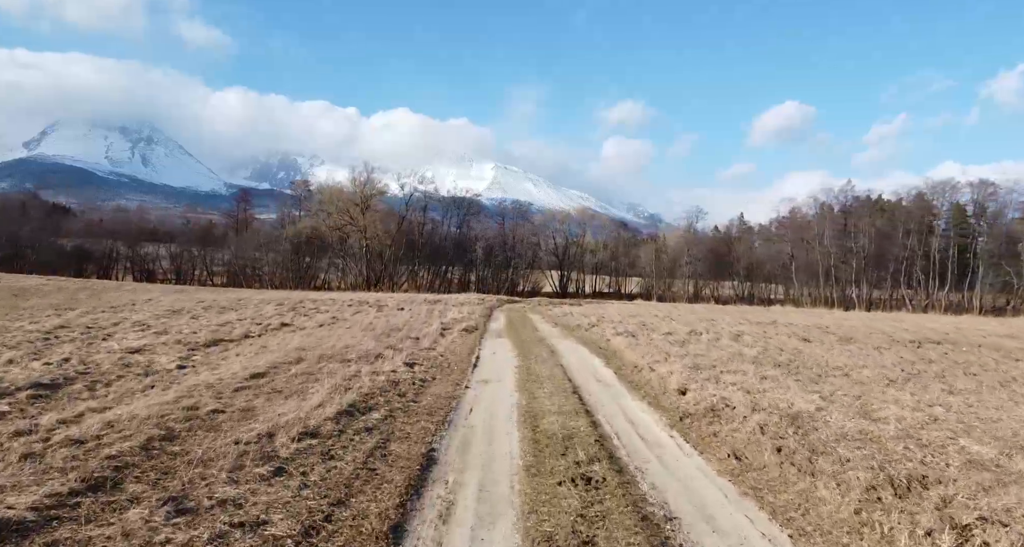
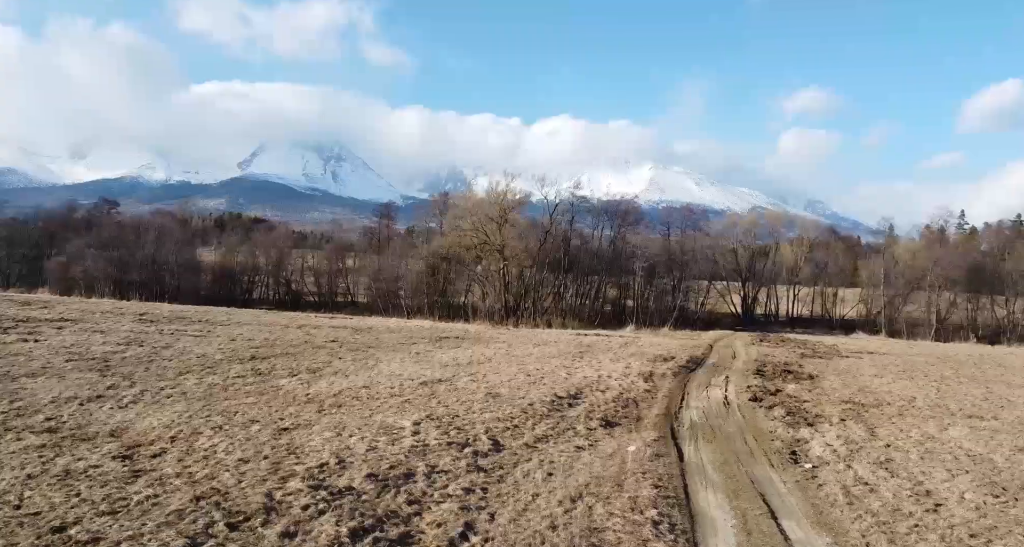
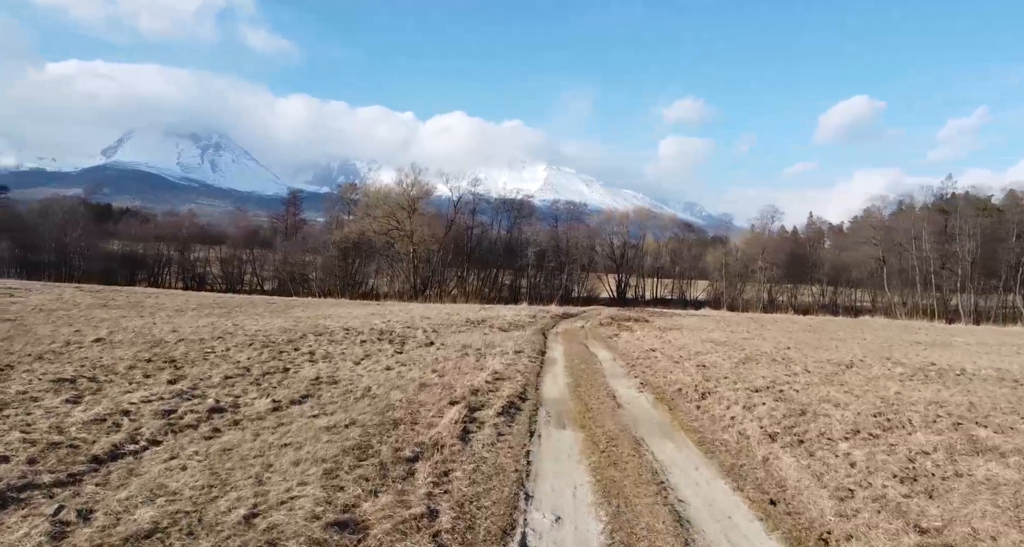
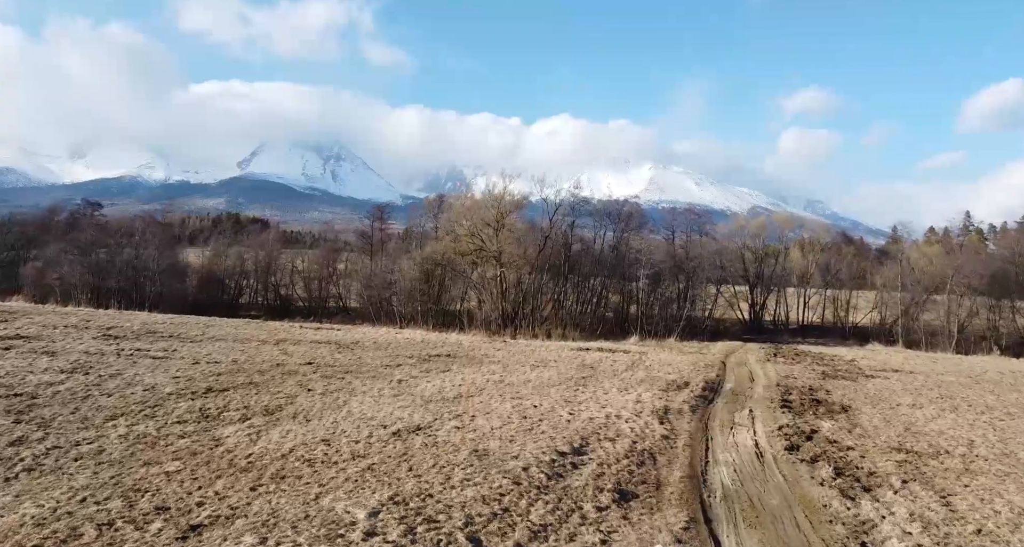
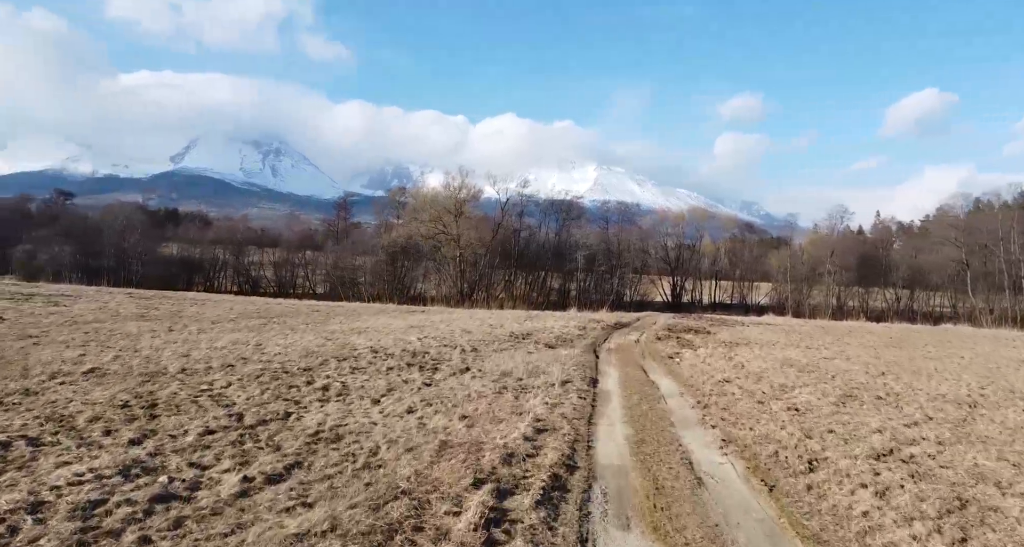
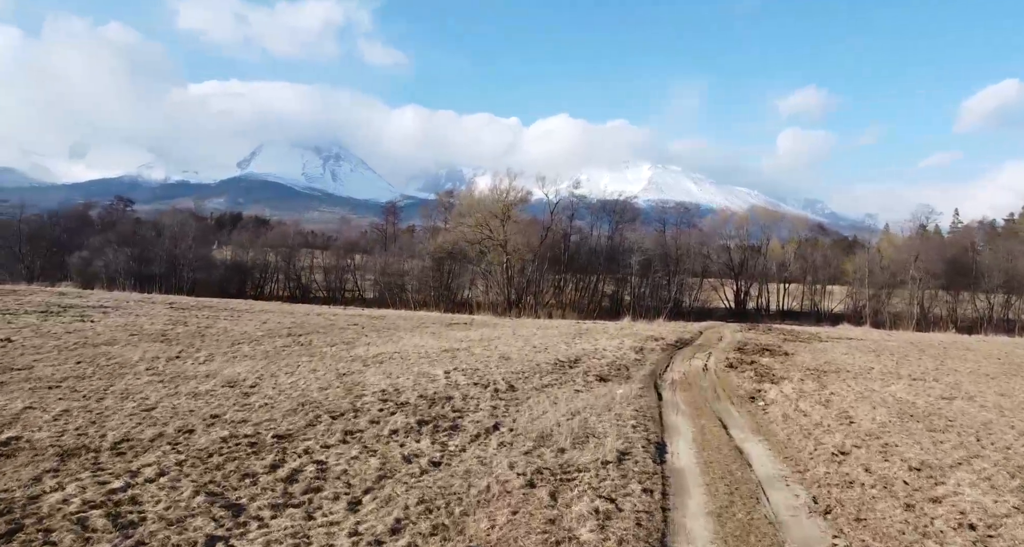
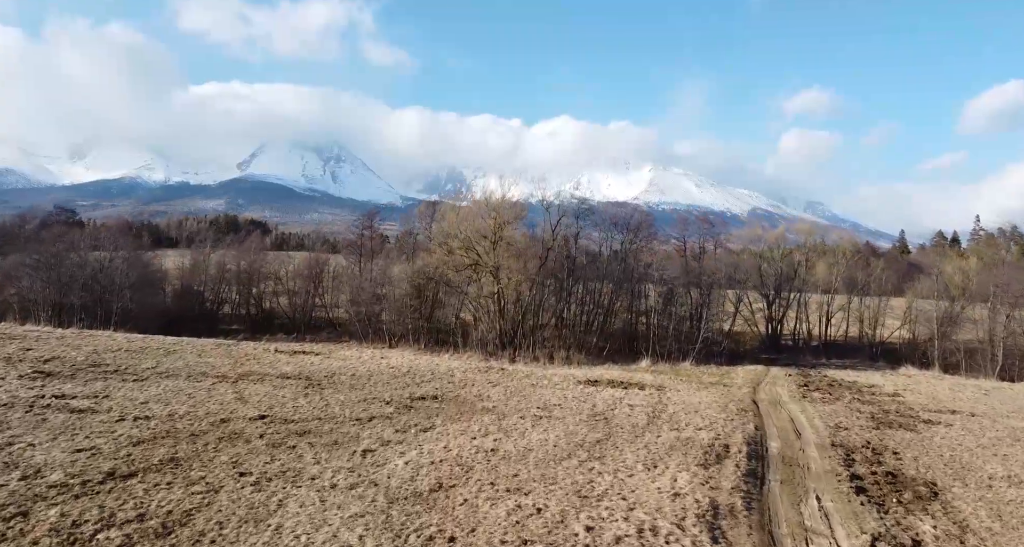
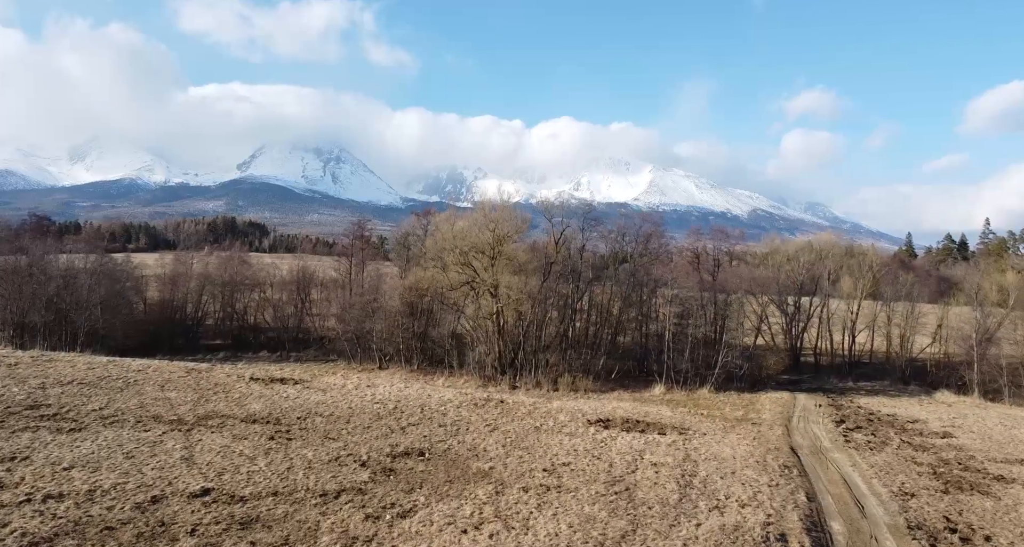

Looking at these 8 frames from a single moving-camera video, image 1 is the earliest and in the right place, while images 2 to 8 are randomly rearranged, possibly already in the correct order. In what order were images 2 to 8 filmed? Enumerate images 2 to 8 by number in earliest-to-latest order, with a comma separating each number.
3, 5, 6, 2, 4, 7, 8
